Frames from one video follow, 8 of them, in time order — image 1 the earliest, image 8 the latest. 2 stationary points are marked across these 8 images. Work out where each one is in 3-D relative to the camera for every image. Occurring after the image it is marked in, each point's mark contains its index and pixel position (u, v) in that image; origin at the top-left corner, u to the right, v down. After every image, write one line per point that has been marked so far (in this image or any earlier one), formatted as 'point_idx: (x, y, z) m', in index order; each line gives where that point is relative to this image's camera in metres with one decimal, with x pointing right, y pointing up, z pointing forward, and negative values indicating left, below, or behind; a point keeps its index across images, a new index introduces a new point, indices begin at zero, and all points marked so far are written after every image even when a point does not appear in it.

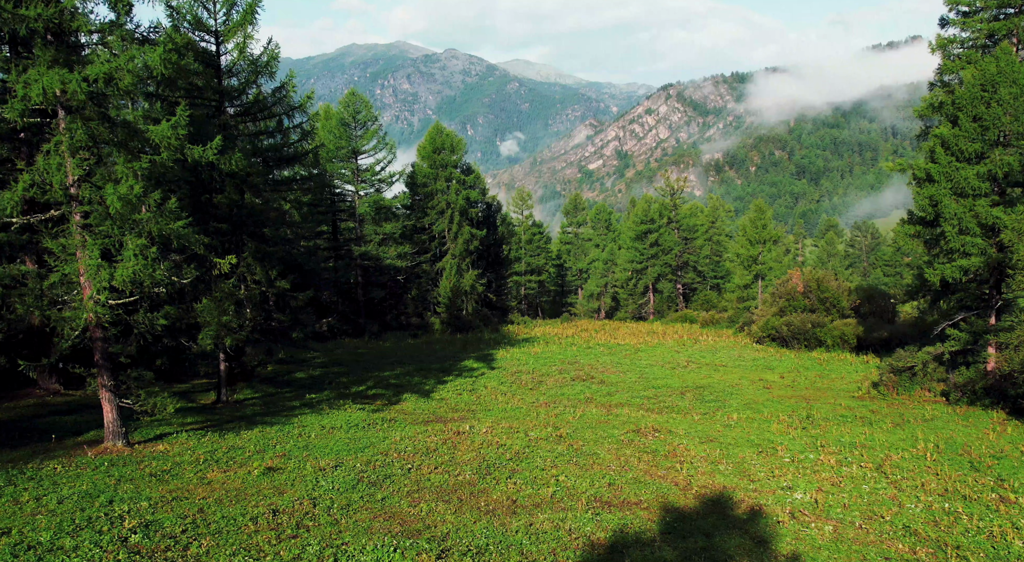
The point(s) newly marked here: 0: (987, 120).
0: (+10.4, +3.4, +16.3) m
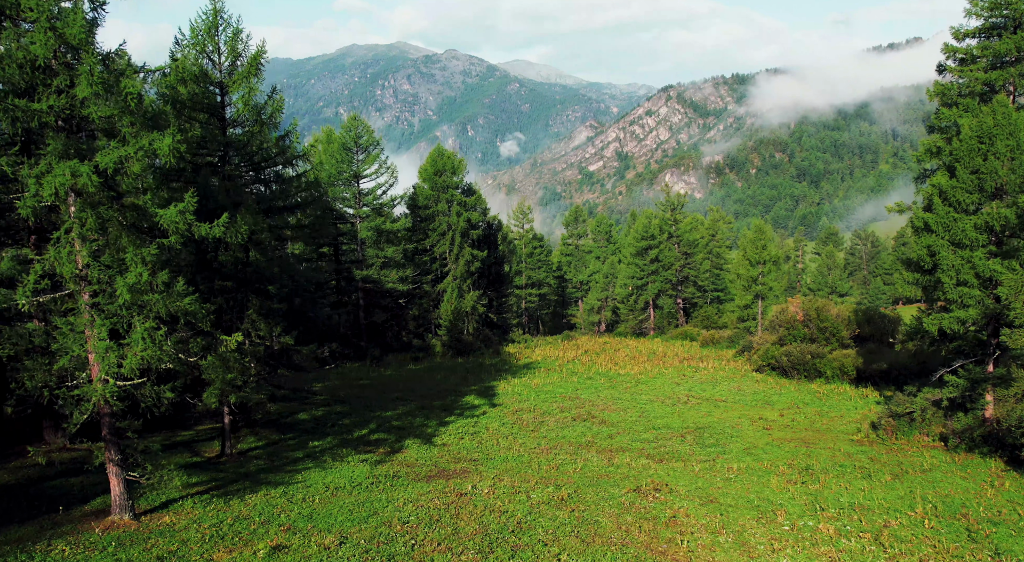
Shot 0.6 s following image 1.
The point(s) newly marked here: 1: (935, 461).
0: (+10.4, +2.3, +16.5) m
1: (+9.5, -4.0, +16.7) m
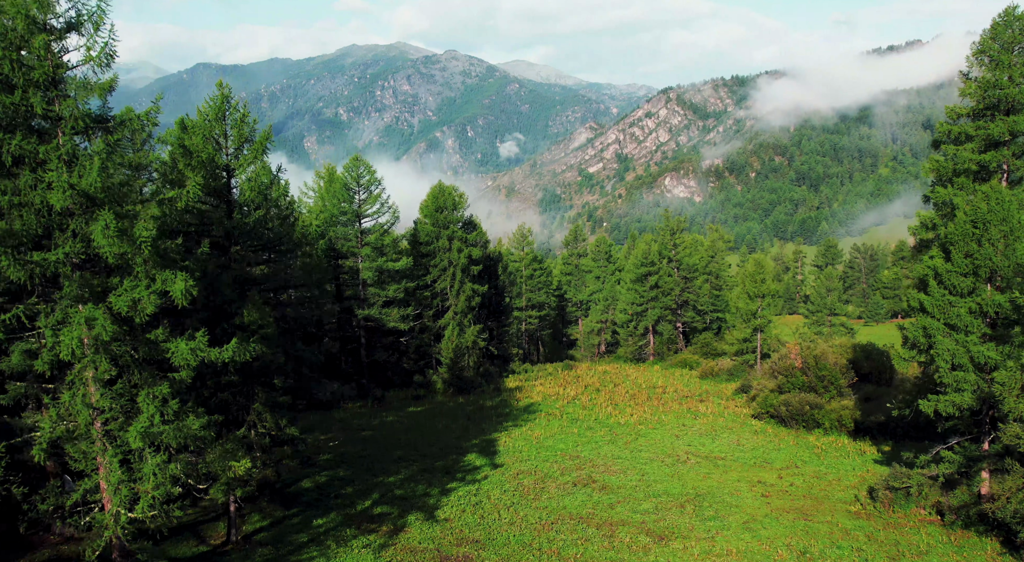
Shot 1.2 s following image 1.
0: (+10.4, +0.4, +16.7) m
1: (+9.5, -5.9, +17.0) m
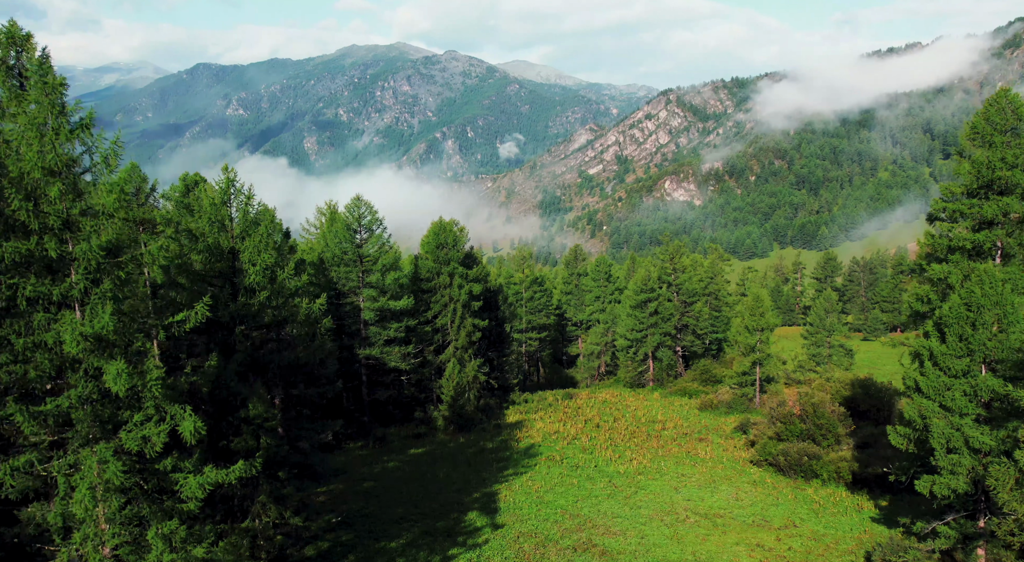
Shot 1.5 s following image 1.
0: (+10.5, -1.4, +16.9) m
1: (+9.5, -7.8, +17.2) m
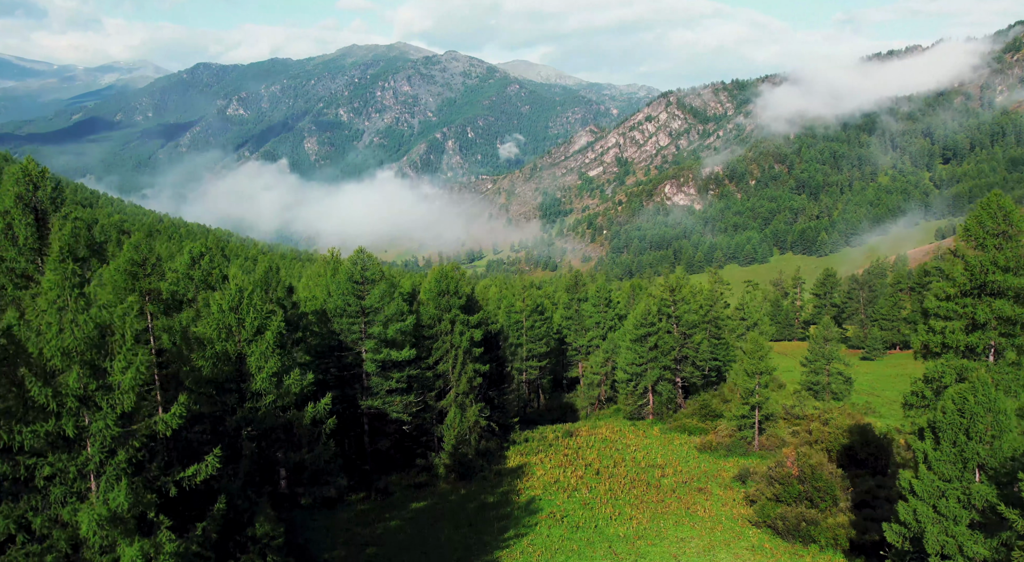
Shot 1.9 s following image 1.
0: (+10.5, -3.9, +17.2) m
1: (+9.6, -10.2, +17.5) m
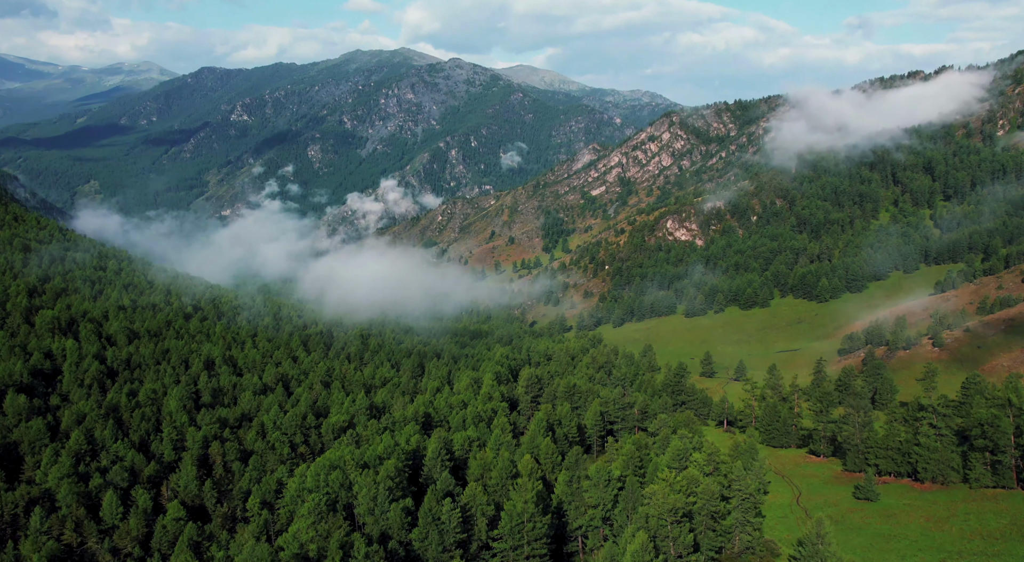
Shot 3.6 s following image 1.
0: (+10.5, -21.6, +19.3) m
1: (+9.5, -27.9, +19.5) m
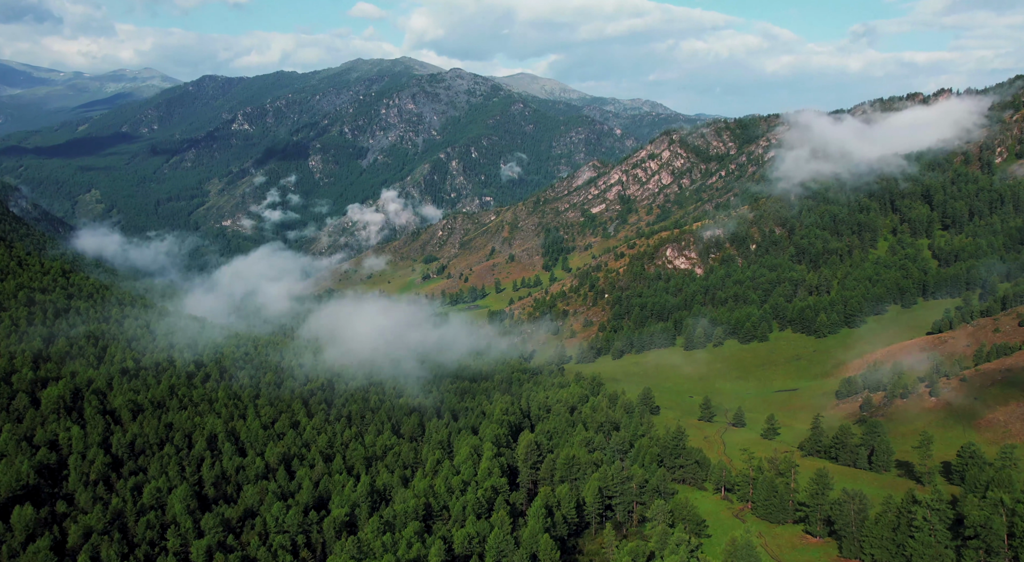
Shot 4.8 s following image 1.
0: (+10.4, -33.9, +20.6) m
1: (+9.4, -40.2, +20.8) m
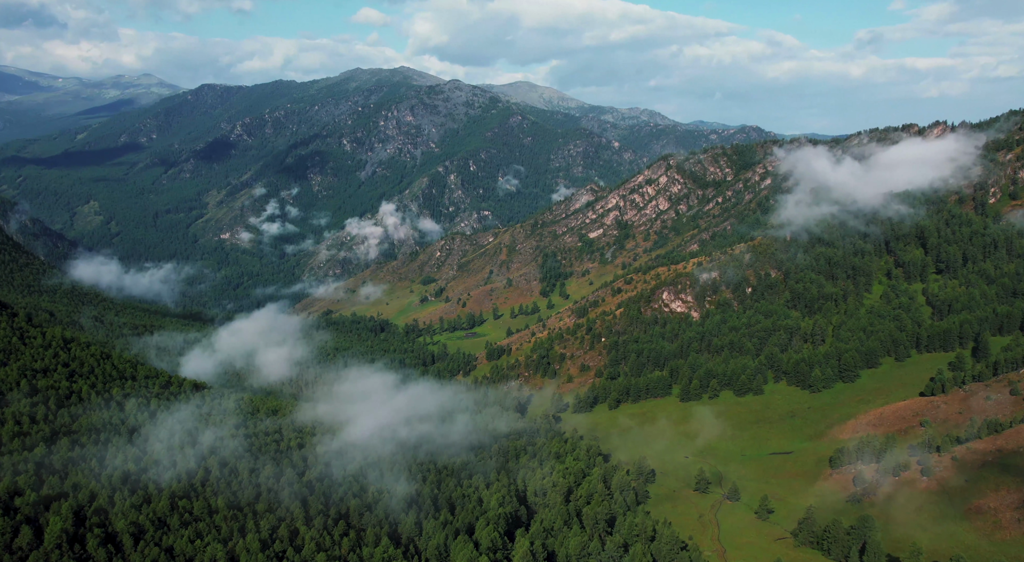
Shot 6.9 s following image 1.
0: (+9.9, -55.5, +22.9) m
1: (+8.9, -61.8, +23.0) m
